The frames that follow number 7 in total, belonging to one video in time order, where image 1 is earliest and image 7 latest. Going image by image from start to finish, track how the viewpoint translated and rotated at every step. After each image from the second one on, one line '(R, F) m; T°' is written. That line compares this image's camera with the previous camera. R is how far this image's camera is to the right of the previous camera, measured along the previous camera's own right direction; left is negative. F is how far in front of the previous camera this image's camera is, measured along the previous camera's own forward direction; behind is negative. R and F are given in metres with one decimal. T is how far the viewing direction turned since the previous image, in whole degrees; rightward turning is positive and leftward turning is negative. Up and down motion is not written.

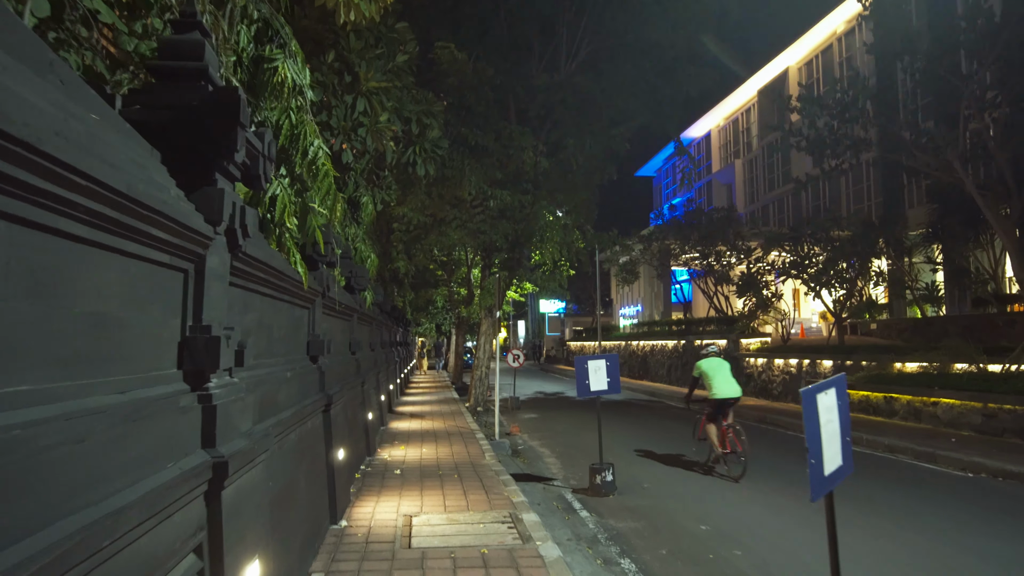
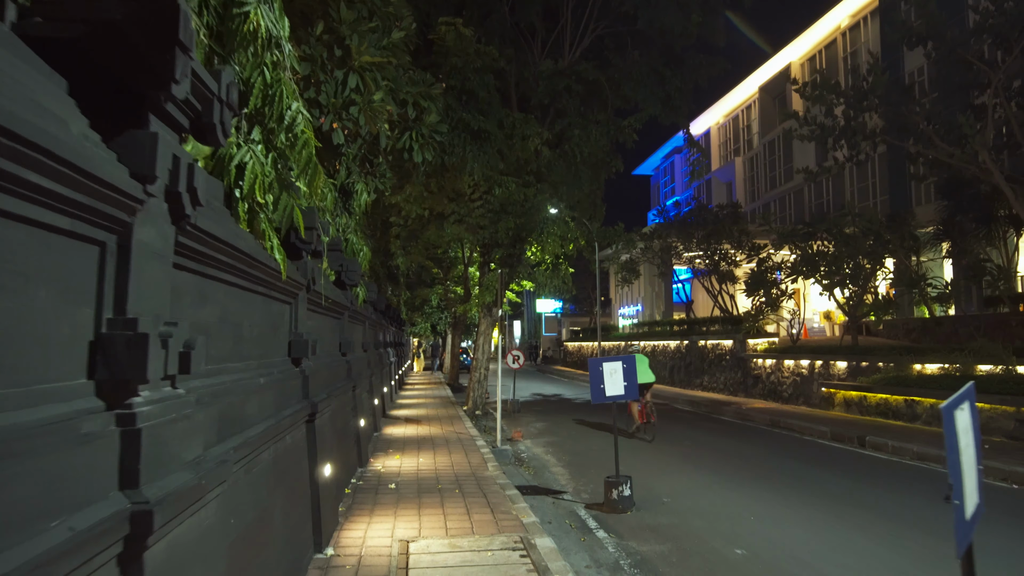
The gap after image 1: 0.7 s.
(-0.2, +0.8) m; 0°
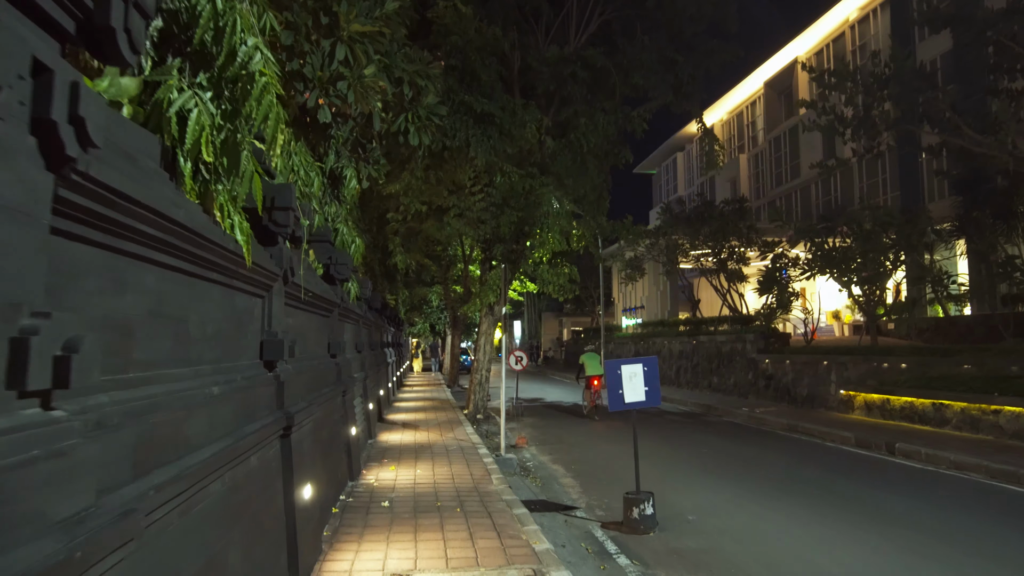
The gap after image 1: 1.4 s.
(-0.1, +0.9) m; 0°
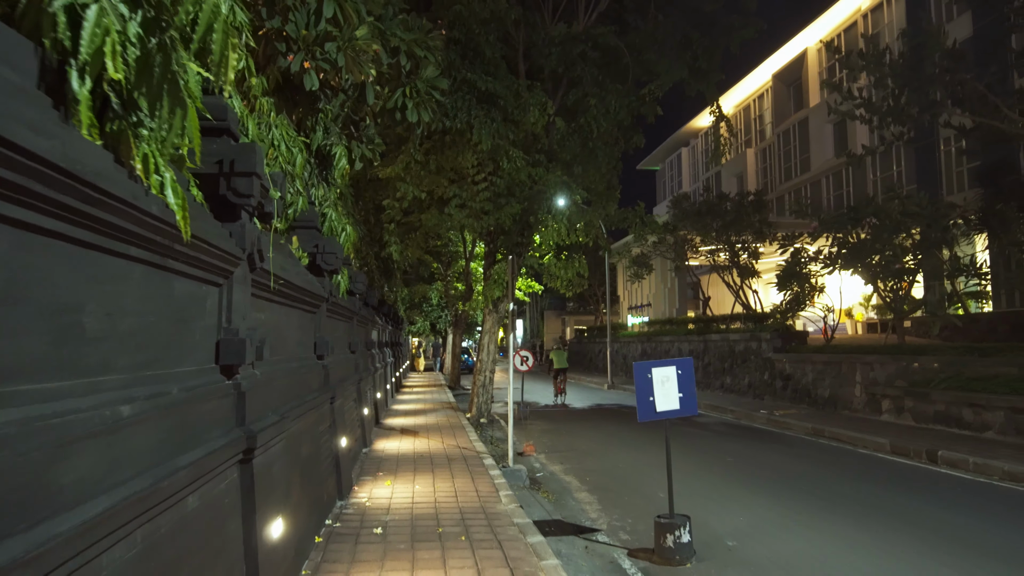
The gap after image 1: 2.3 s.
(-0.1, +1.0) m; 0°
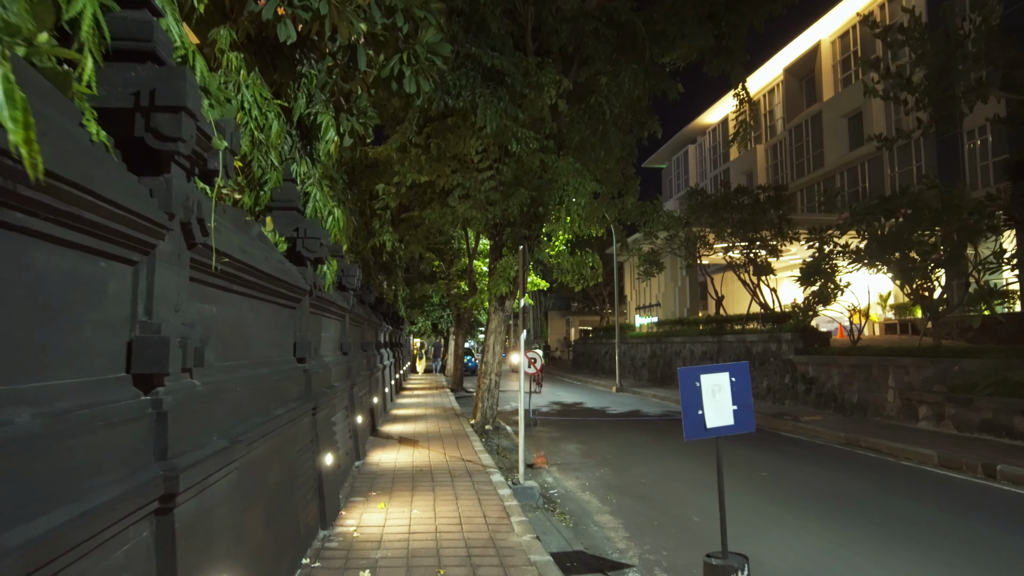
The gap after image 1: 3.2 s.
(-0.1, +1.1) m; 0°
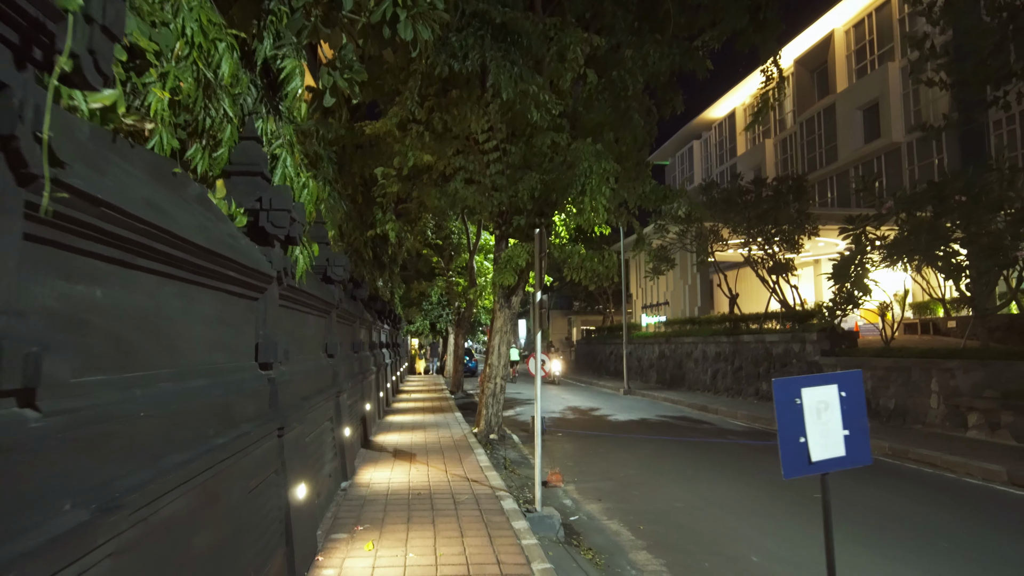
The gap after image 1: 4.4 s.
(-0.2, +1.4) m; 0°
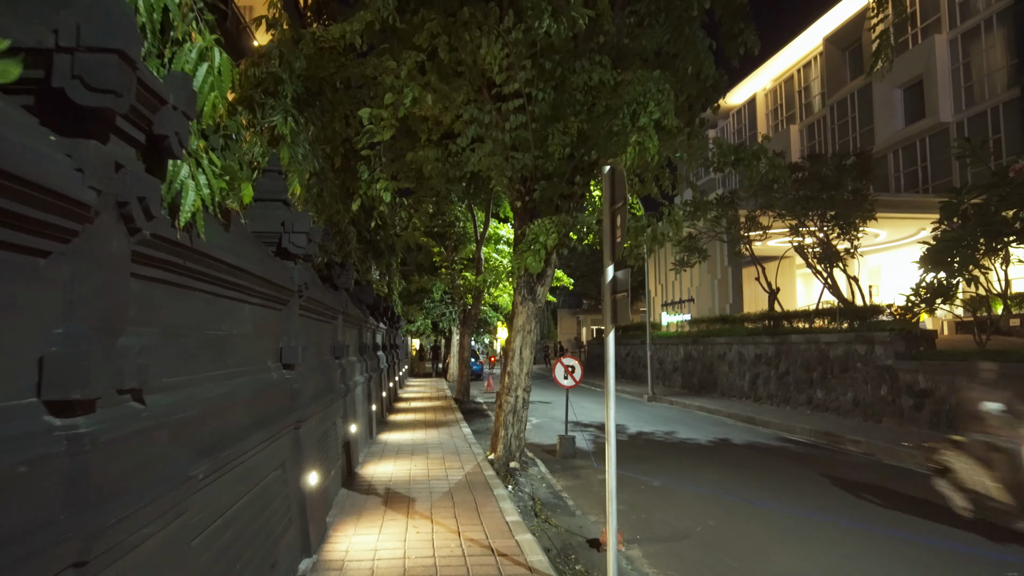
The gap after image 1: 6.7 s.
(-0.4, +2.8) m; 0°
